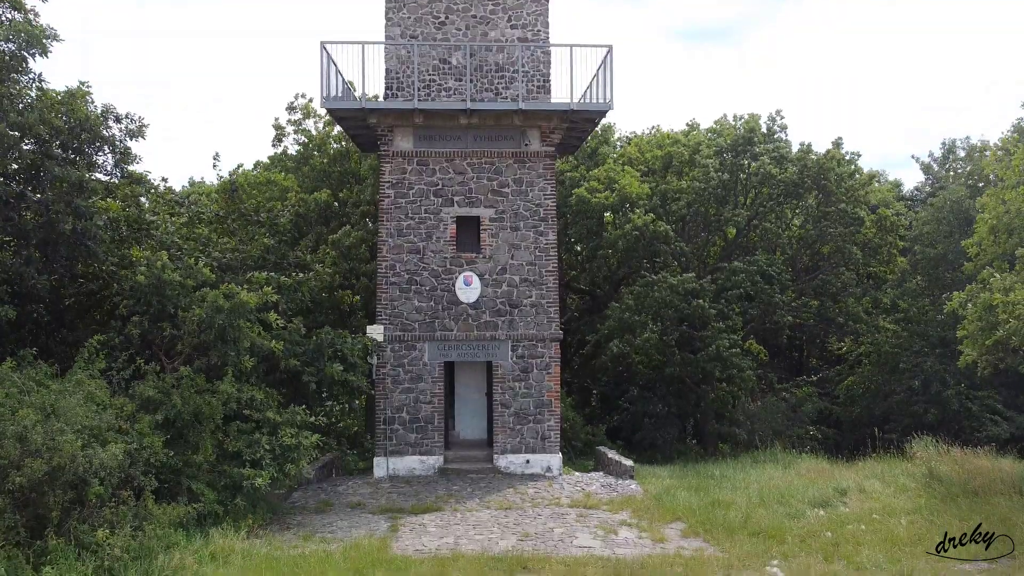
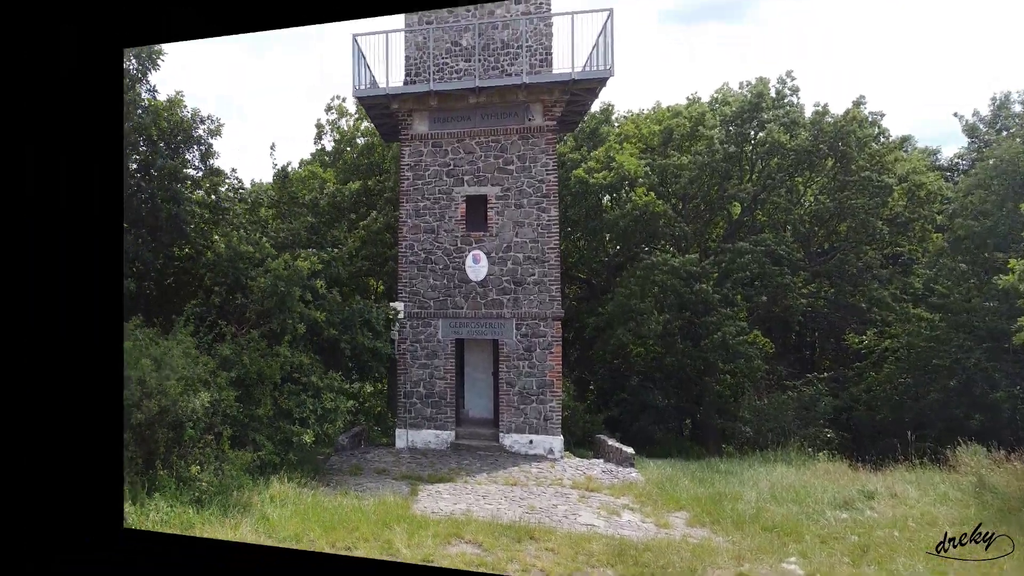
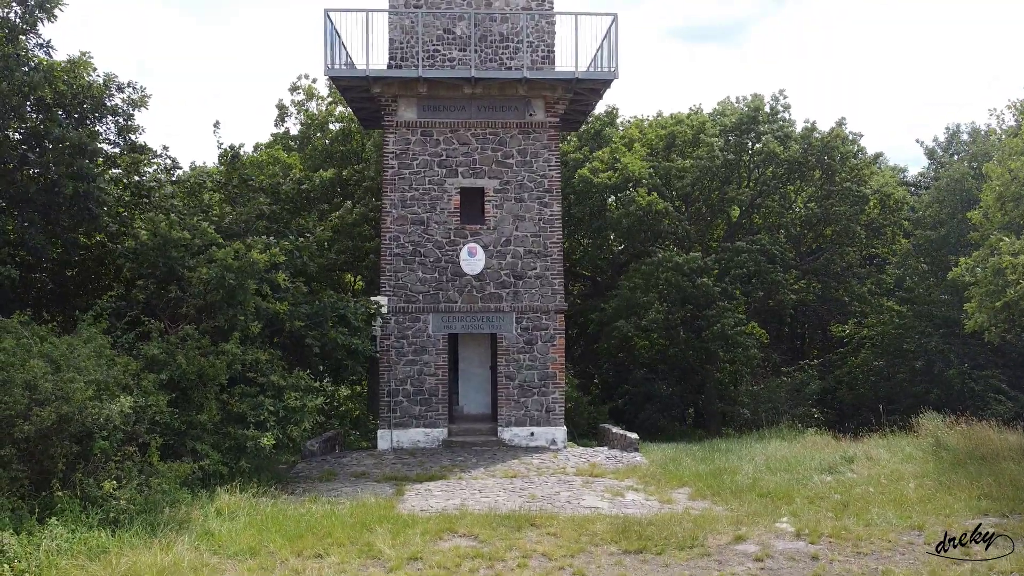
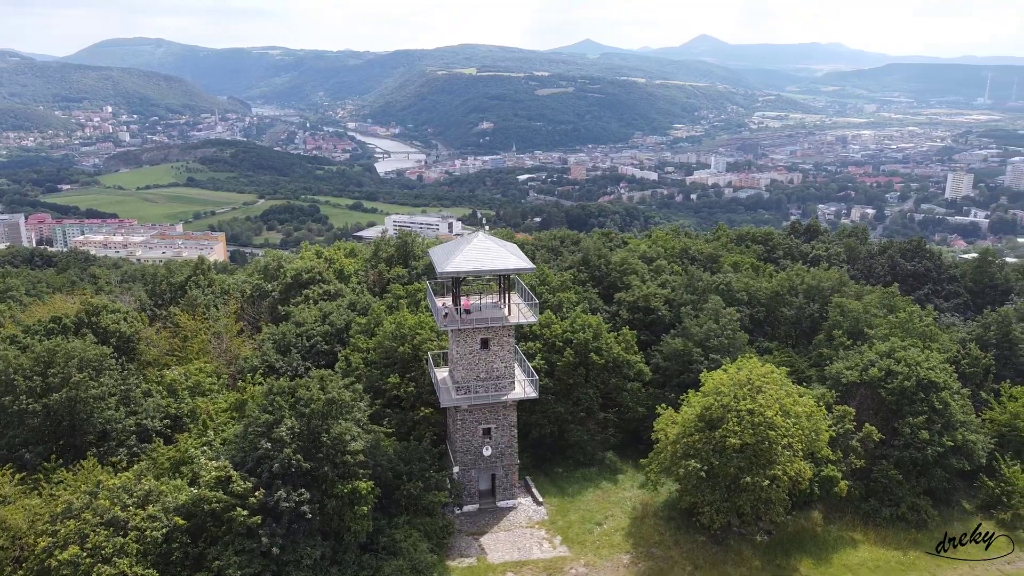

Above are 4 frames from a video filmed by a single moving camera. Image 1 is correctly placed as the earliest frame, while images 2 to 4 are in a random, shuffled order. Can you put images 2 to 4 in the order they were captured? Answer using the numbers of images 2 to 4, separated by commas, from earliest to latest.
3, 2, 4
